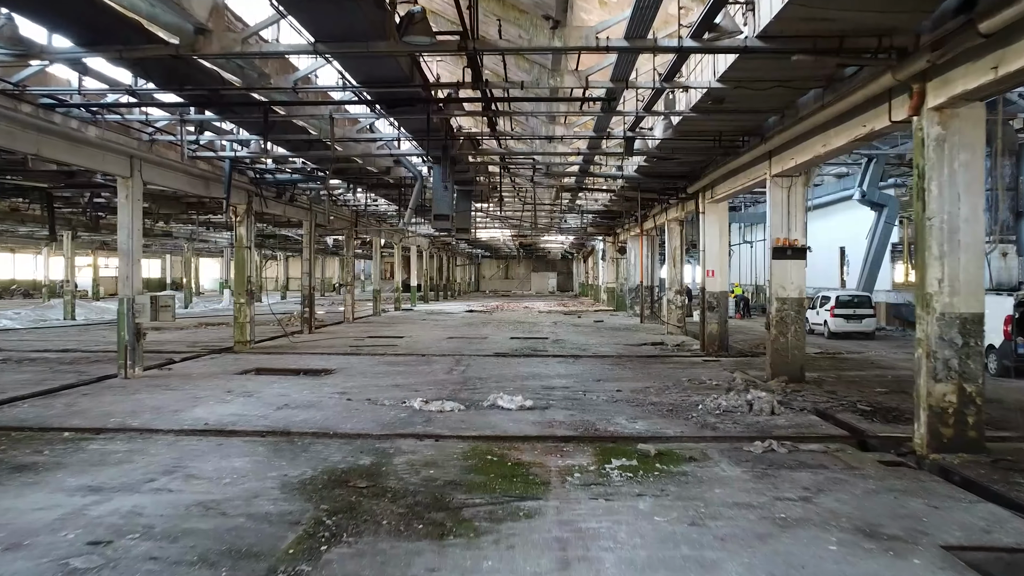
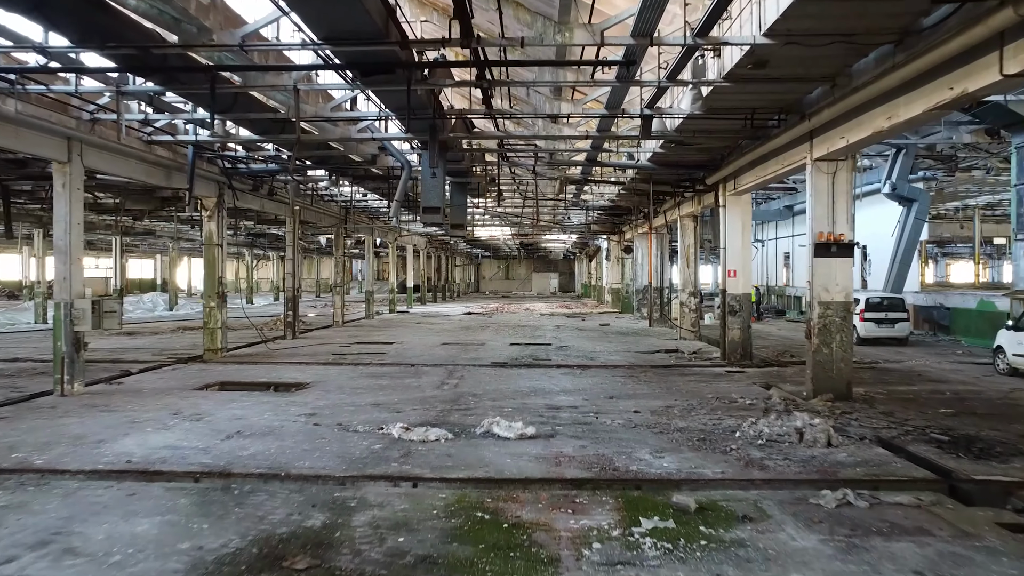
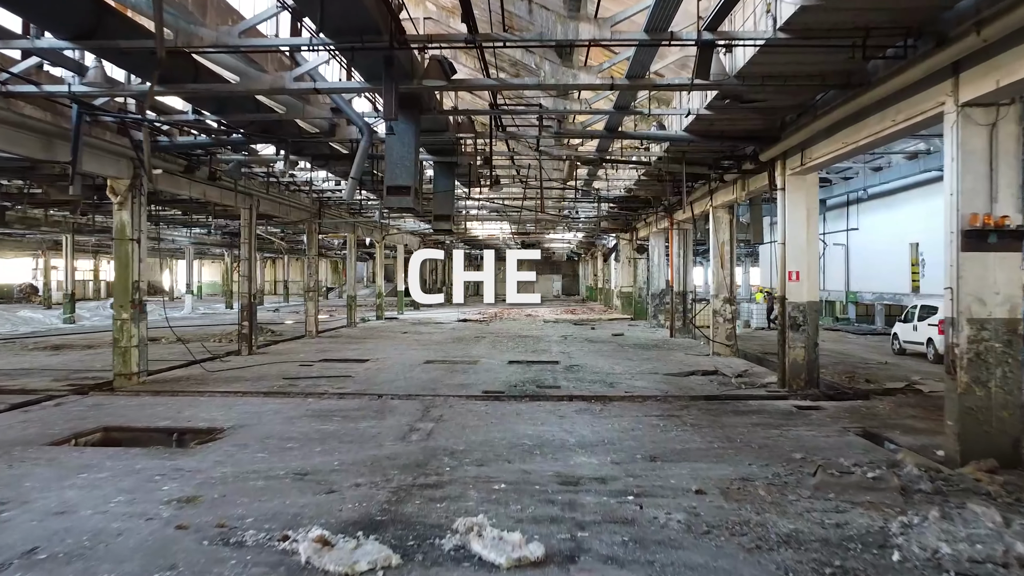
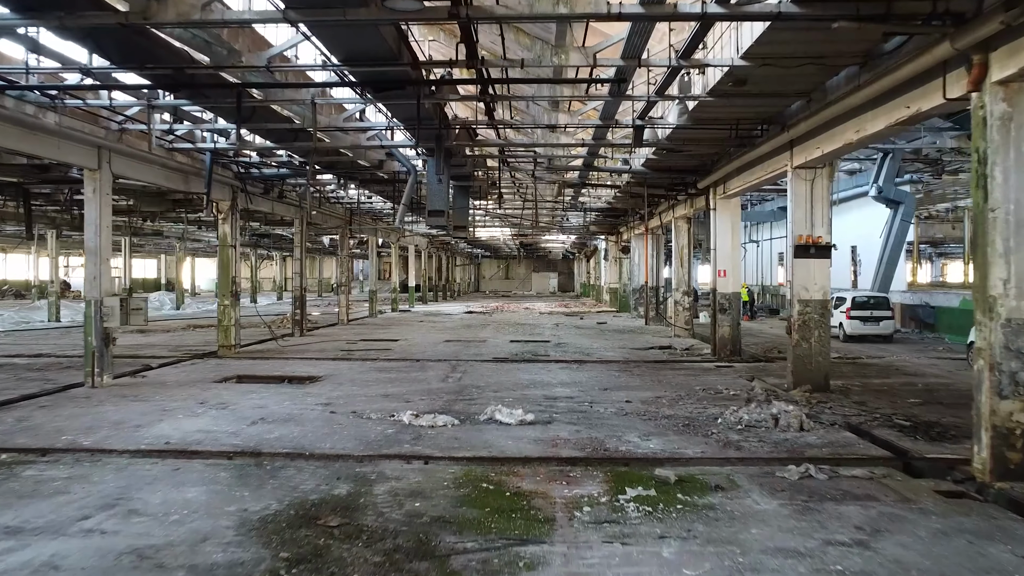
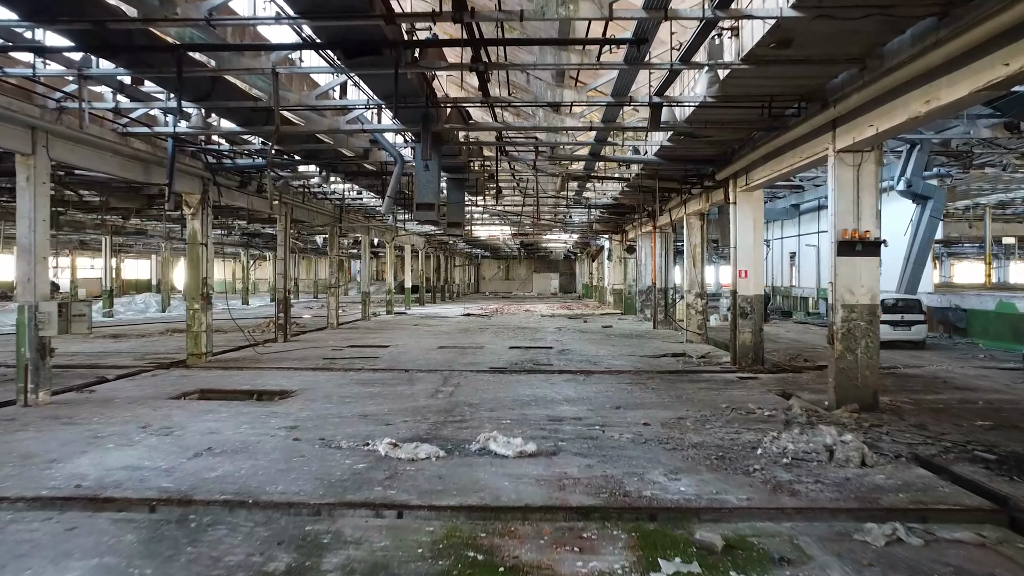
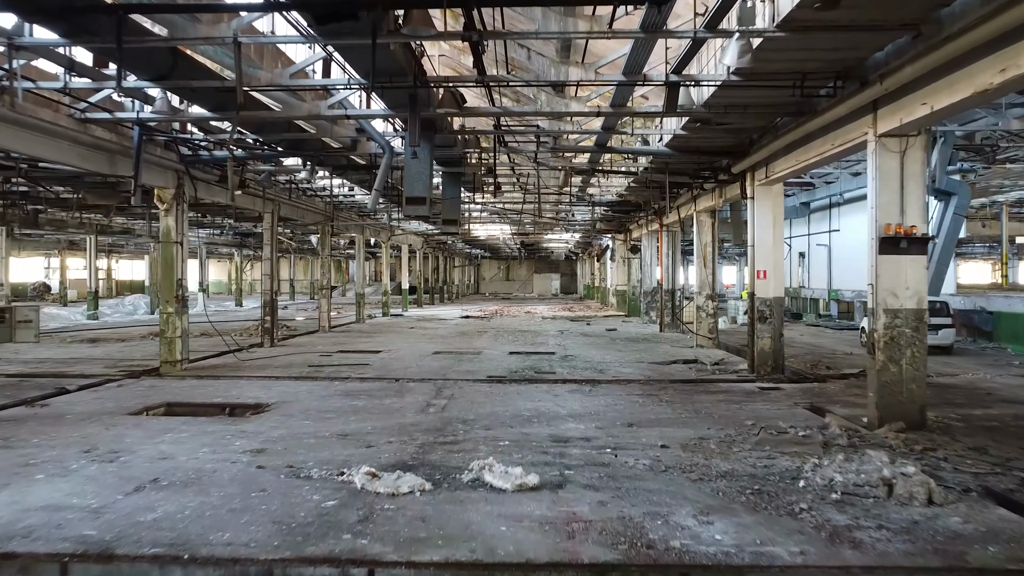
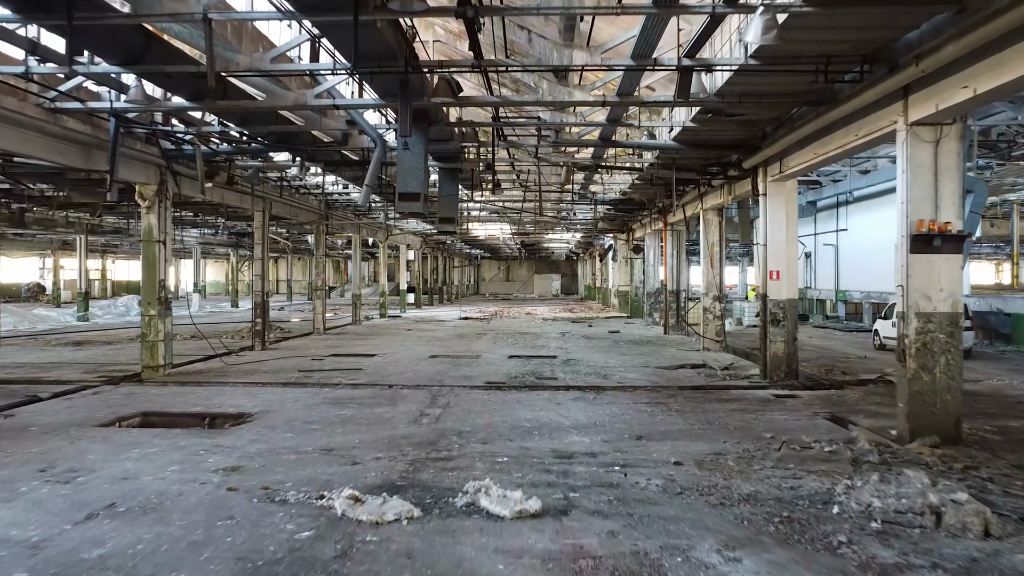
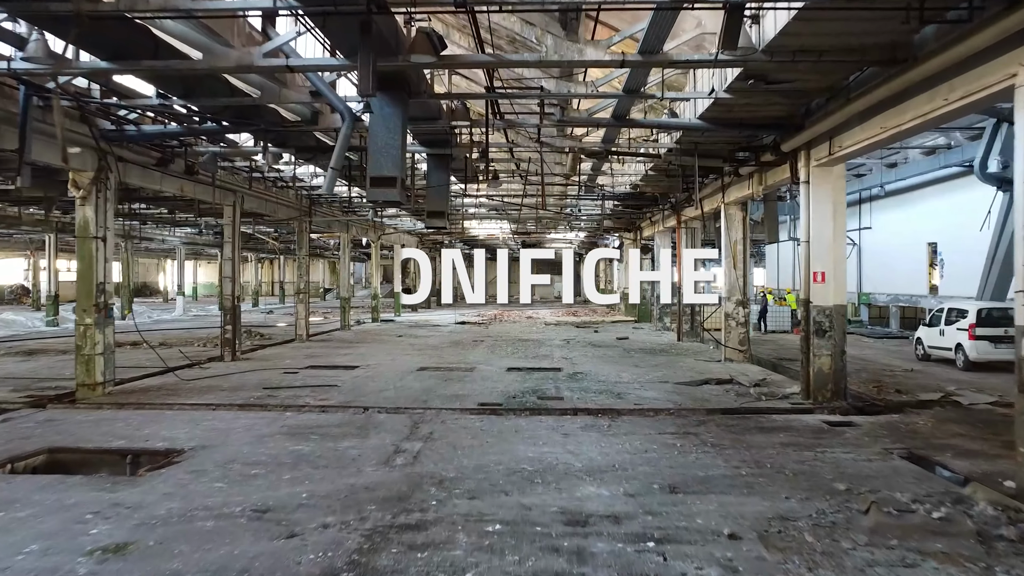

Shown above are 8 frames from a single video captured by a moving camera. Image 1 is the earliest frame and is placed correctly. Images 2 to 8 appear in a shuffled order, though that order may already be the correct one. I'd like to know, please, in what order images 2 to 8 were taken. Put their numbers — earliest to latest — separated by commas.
4, 2, 5, 6, 7, 3, 8
